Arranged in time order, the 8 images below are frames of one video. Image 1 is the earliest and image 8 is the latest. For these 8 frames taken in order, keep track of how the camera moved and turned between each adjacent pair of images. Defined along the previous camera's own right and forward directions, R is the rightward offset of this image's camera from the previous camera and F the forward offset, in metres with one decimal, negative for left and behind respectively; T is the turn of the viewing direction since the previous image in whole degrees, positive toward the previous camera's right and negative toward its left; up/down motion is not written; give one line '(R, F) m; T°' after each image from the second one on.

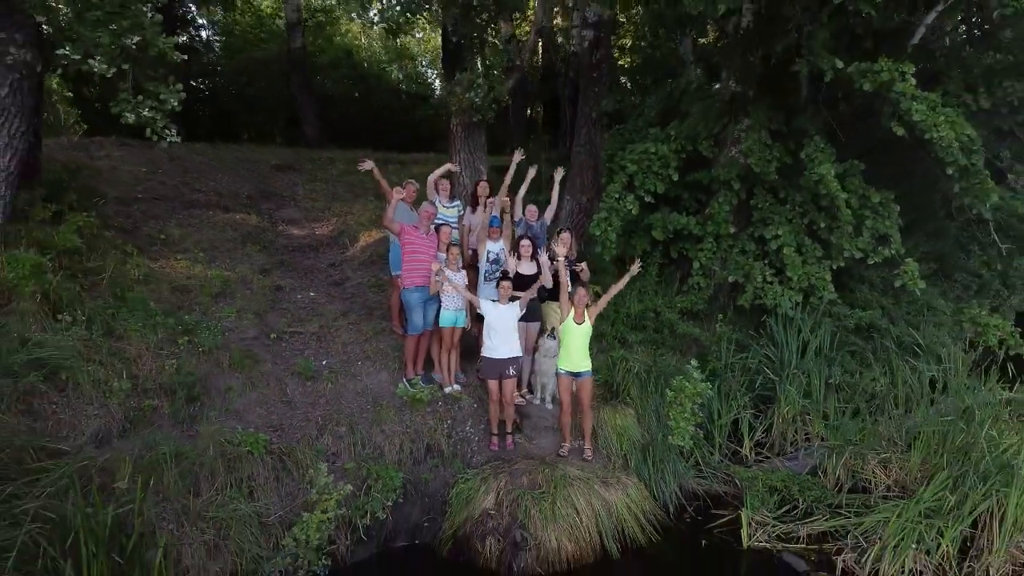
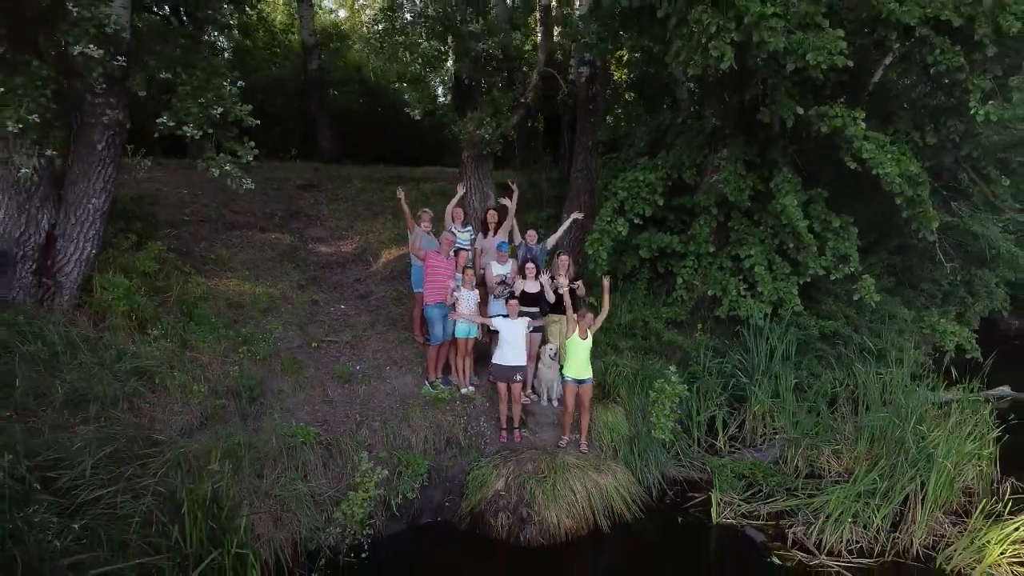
(0.0, -0.7) m; 0°
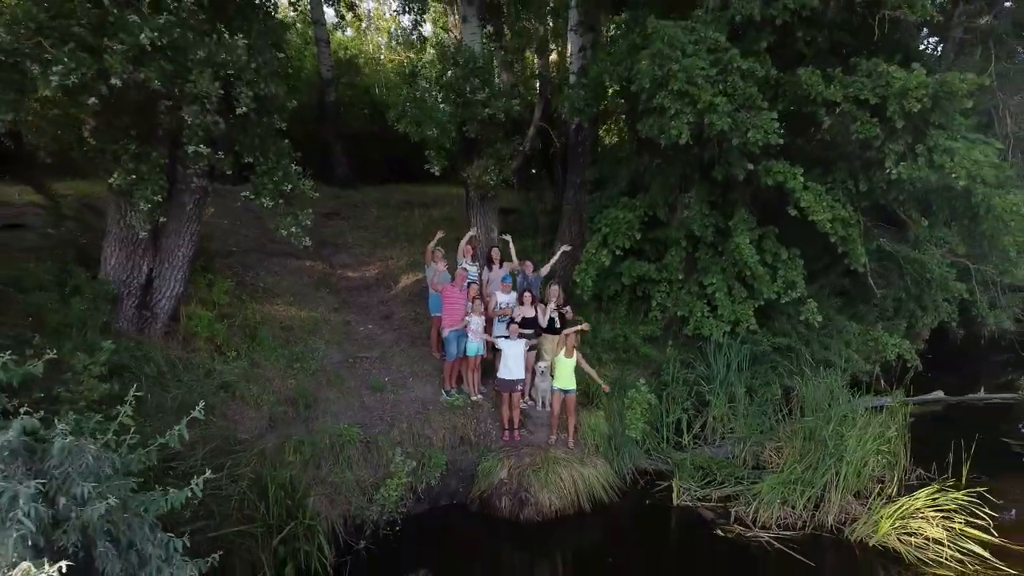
(0.0, -1.1) m; 0°
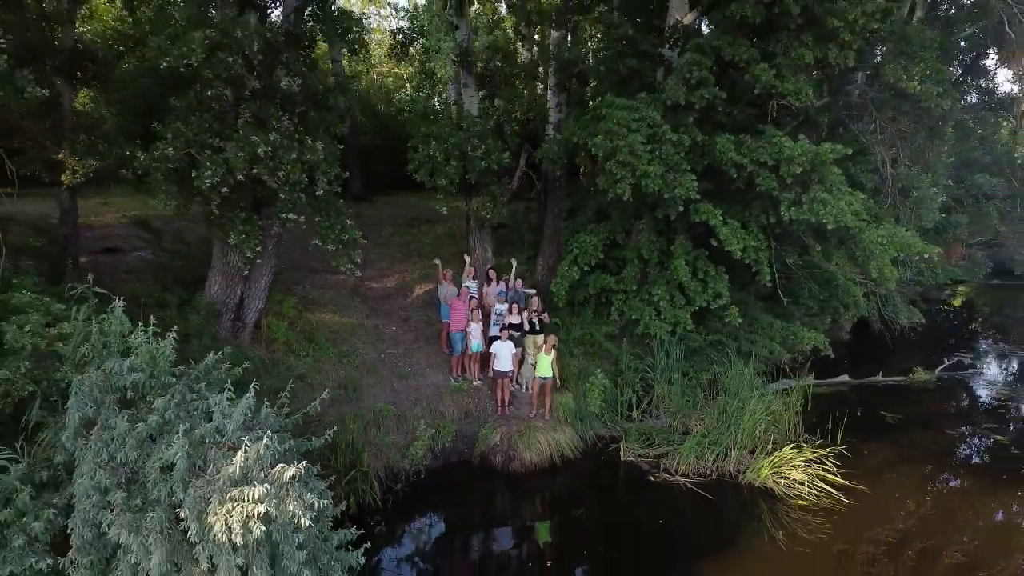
(0.0, -2.0) m; +1°
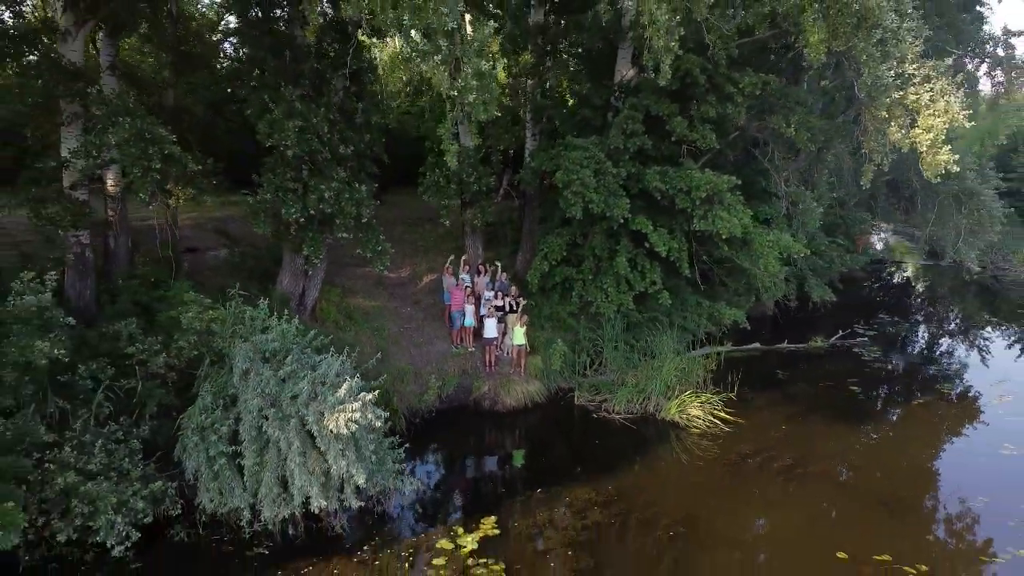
(+0.1, -2.9) m; +1°
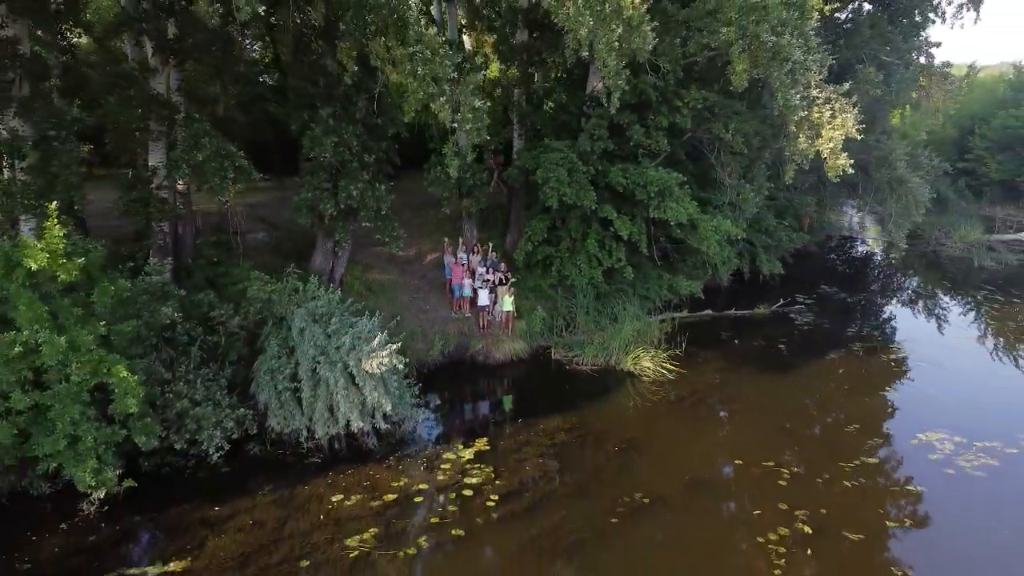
(+0.1, -2.4) m; 0°
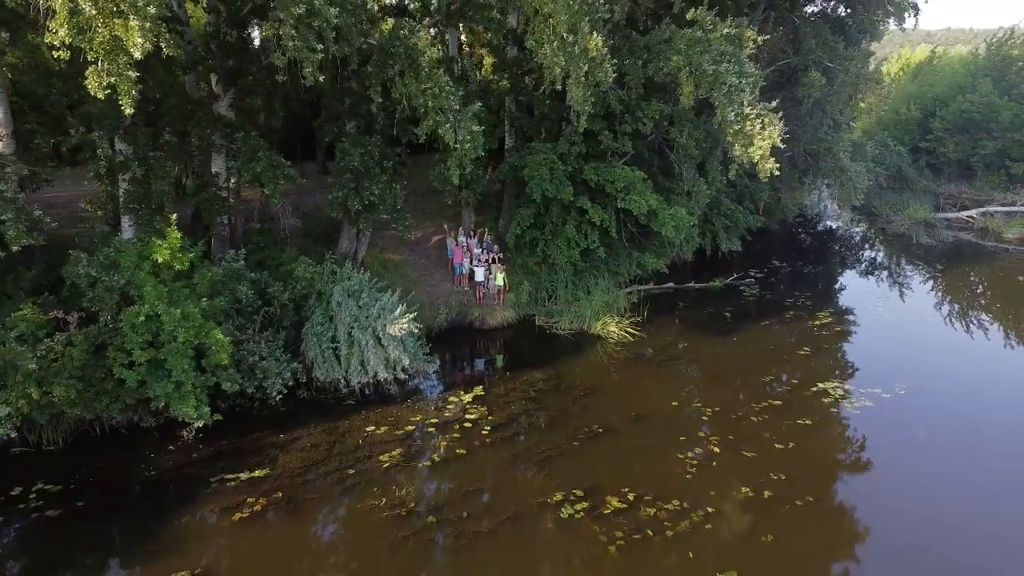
(+0.1, -2.8) m; 0°
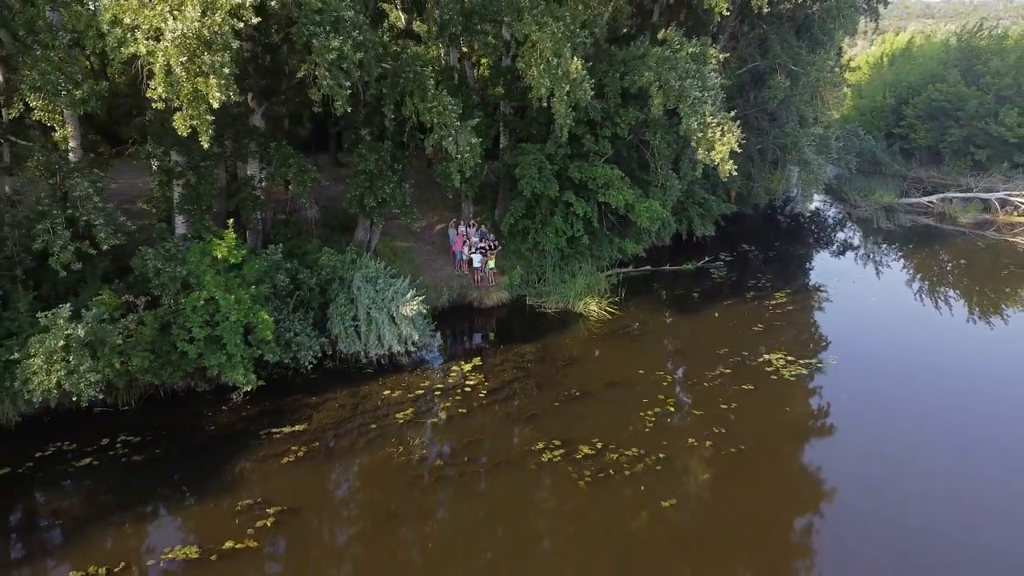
(+0.1, -2.3) m; 0°
